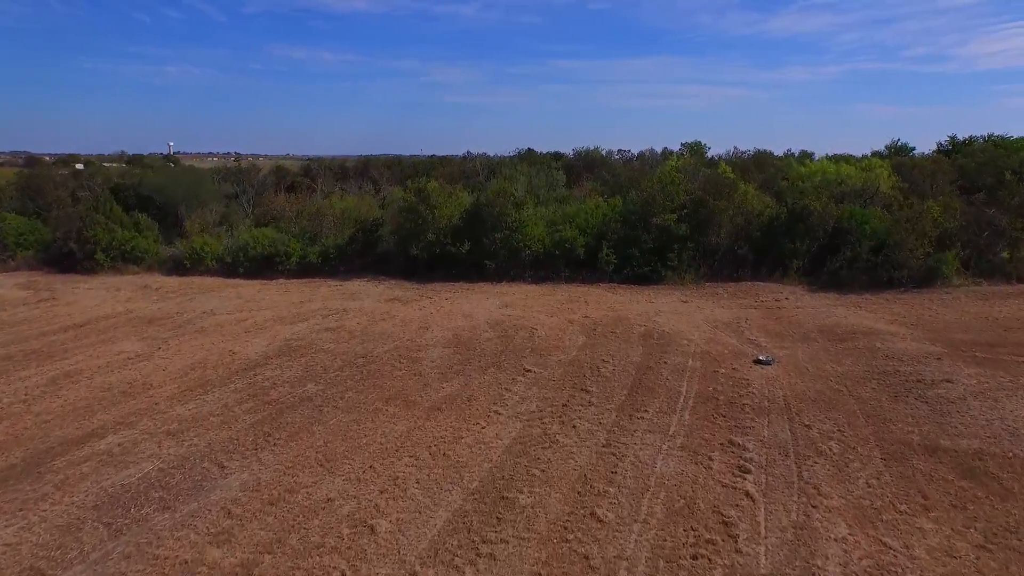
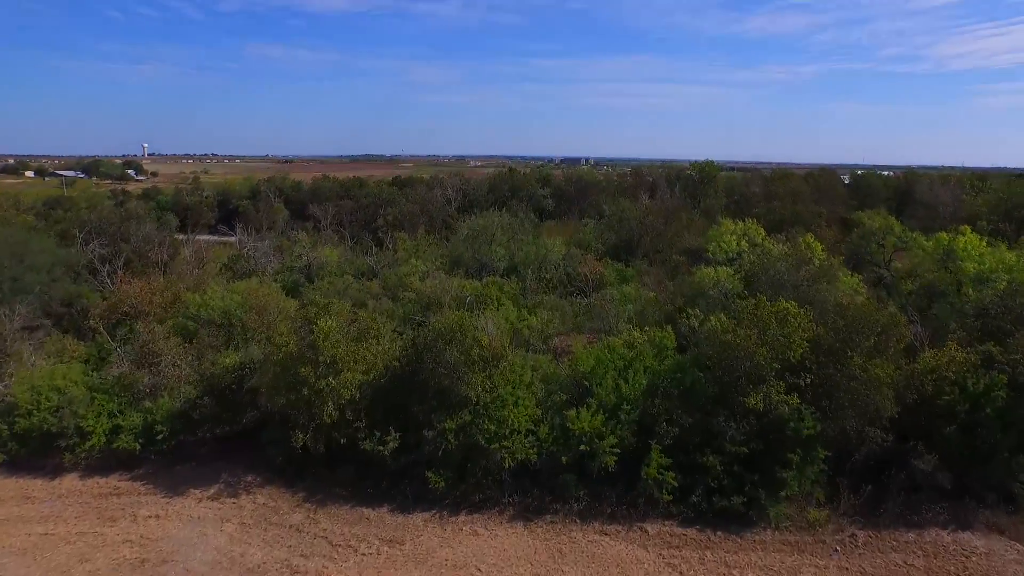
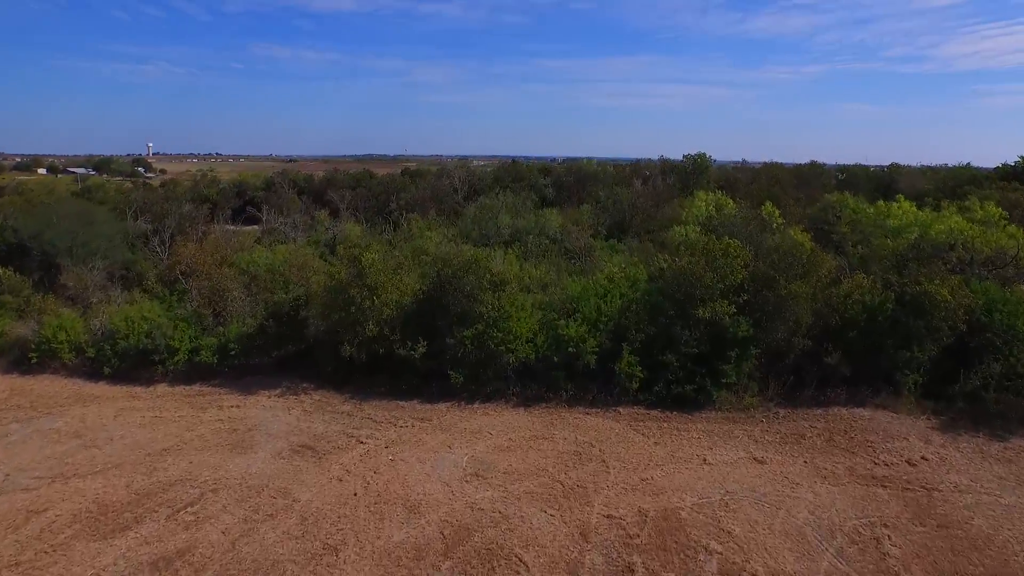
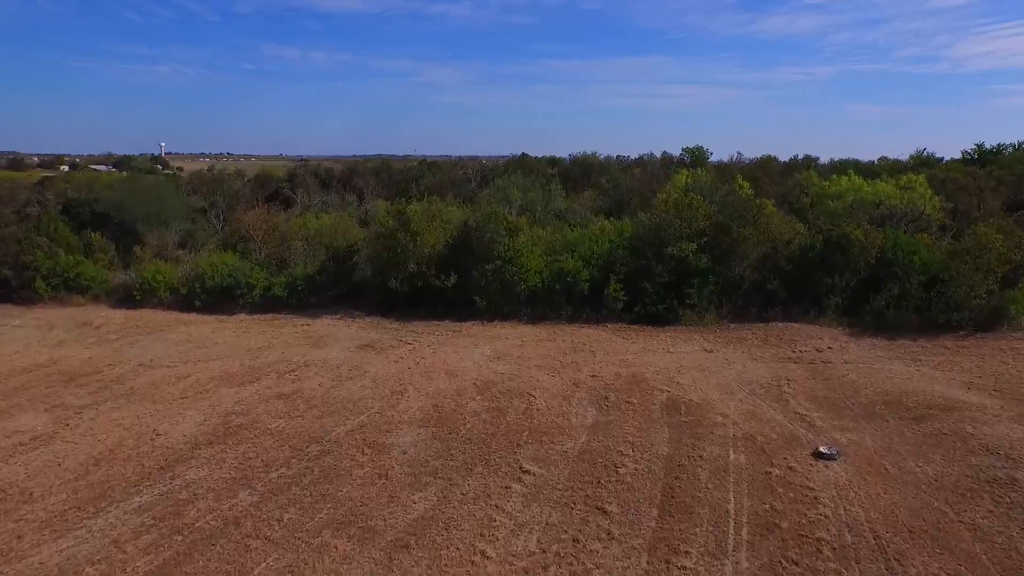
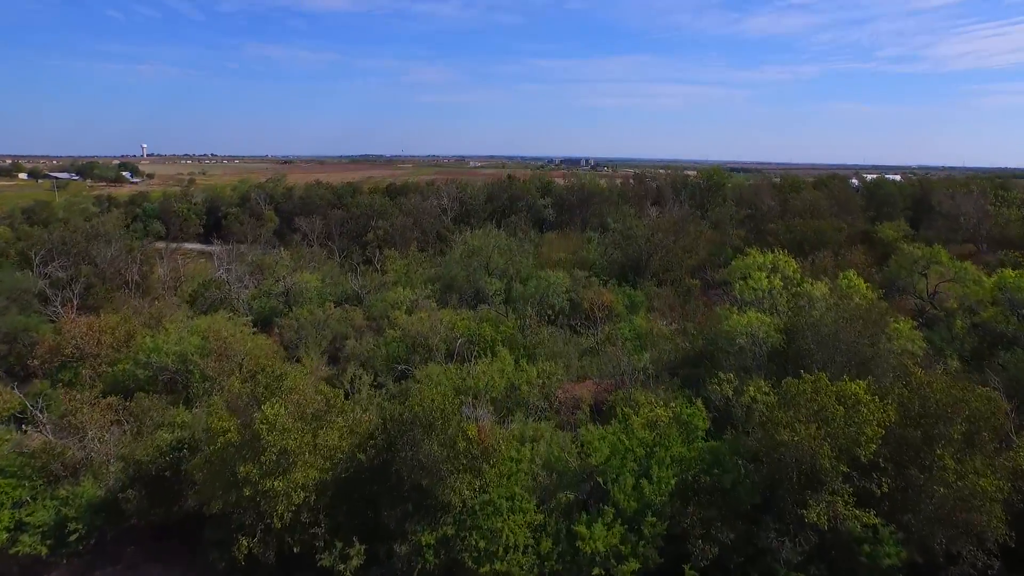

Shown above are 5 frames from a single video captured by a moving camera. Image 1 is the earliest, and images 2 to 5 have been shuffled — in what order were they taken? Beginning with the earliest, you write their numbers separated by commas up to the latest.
4, 3, 2, 5
